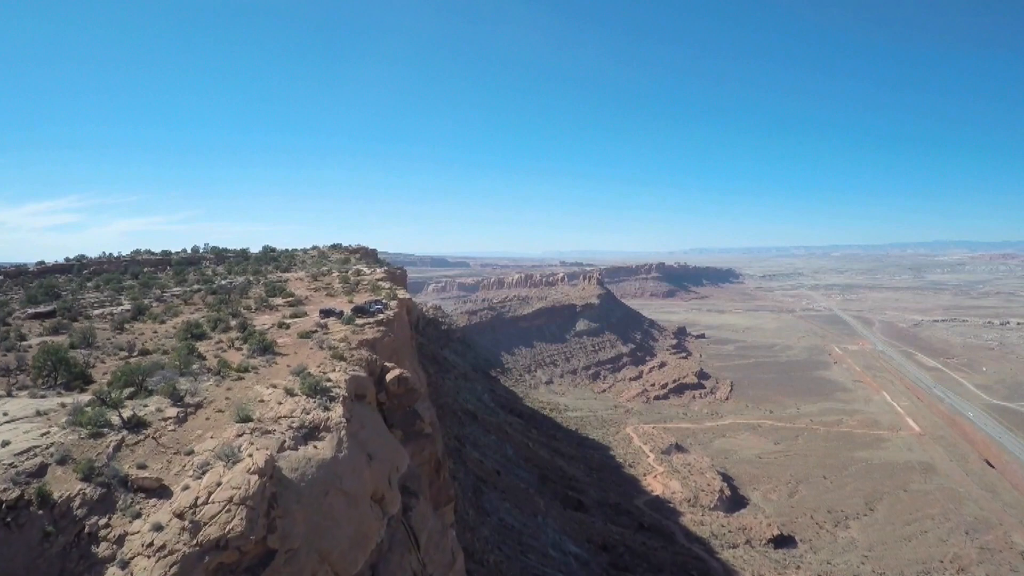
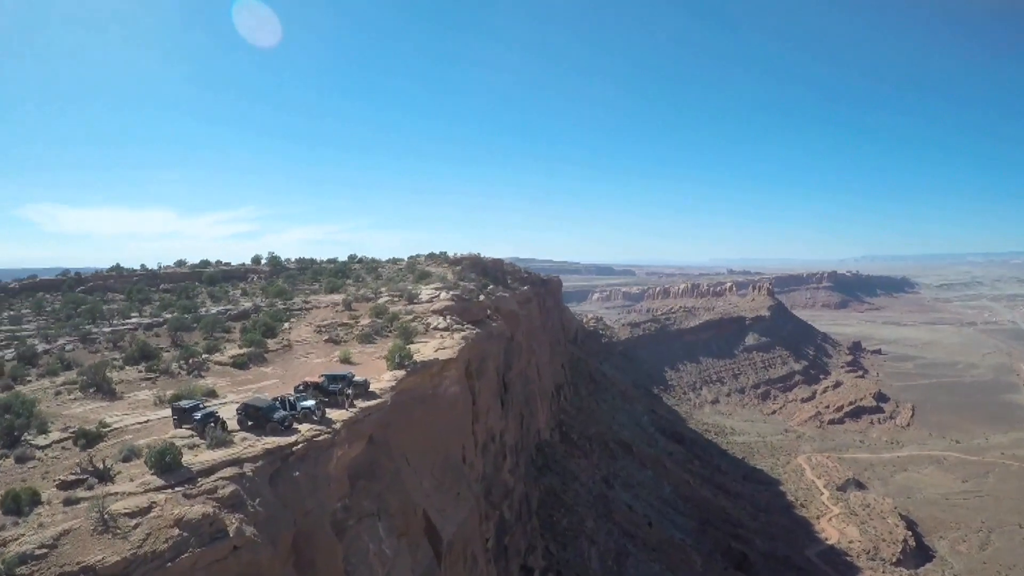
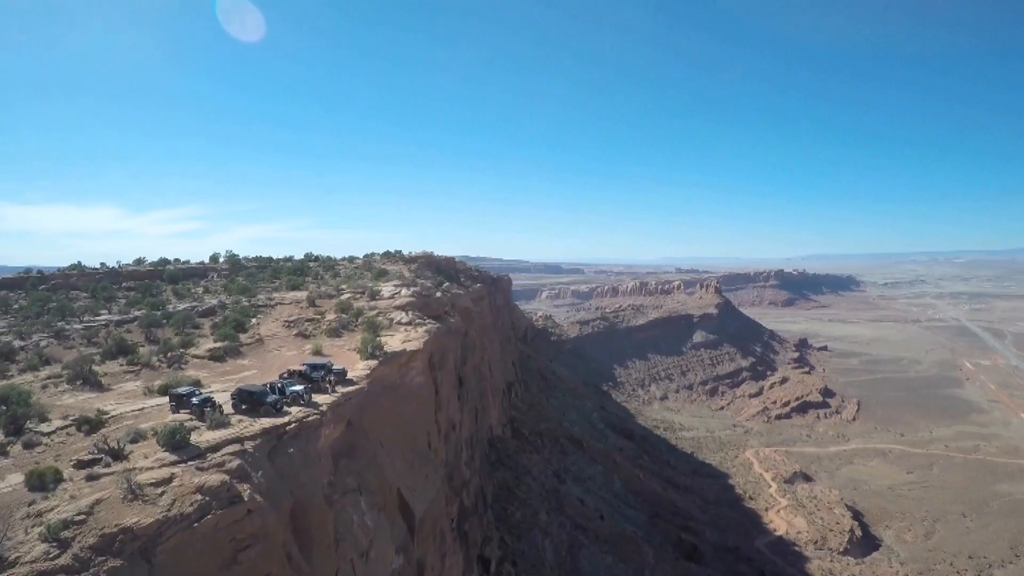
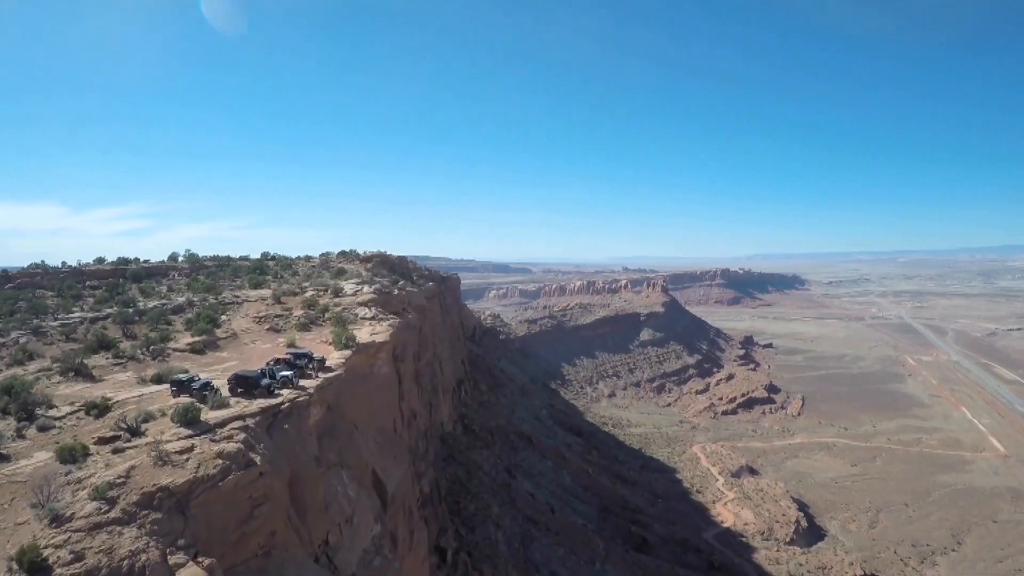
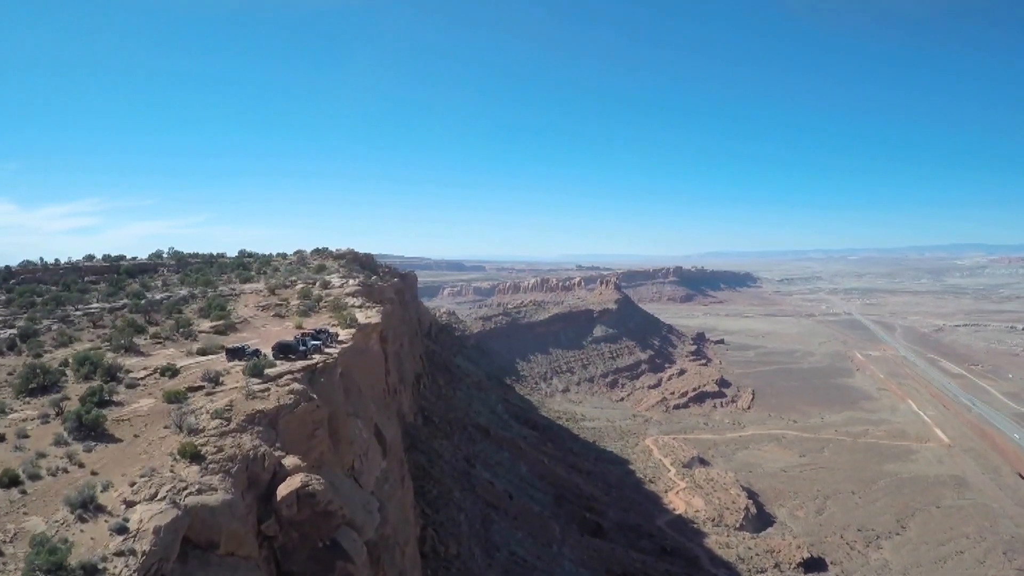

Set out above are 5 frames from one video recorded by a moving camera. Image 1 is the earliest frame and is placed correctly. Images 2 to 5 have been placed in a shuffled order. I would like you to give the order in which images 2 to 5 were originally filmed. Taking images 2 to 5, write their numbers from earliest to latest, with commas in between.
5, 4, 3, 2
